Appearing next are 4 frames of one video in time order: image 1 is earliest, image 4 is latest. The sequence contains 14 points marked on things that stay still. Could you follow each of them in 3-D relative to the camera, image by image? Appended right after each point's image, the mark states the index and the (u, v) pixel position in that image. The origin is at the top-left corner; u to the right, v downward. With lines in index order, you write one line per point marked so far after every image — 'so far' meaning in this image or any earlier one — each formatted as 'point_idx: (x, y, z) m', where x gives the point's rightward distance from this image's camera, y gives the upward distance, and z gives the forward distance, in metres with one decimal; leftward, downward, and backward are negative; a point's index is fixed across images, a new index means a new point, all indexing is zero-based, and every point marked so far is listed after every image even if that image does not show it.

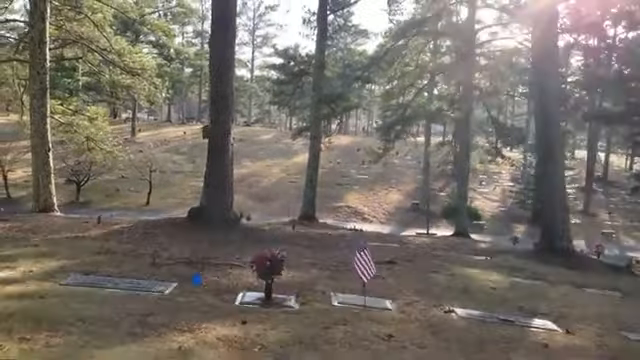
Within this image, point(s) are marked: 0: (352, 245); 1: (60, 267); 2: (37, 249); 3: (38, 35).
0: (+0.5, -1.0, +8.7) m
1: (-2.4, -0.8, +5.0) m
2: (-3.1, -0.7, +6.0) m
3: (-5.8, +2.9, +11.3) m
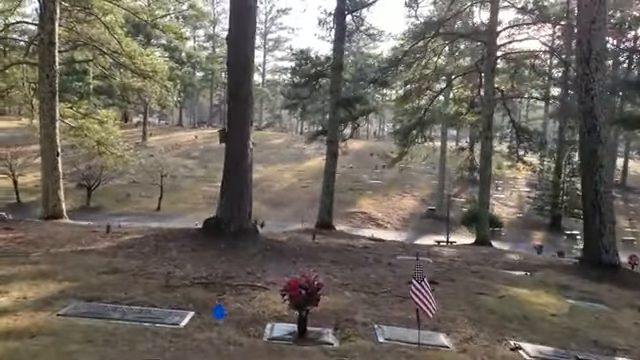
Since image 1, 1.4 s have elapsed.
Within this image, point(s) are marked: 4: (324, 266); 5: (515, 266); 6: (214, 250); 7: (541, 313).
0: (+0.9, -1.1, +7.9) m
1: (-2.0, -0.9, +4.3) m
2: (-2.7, -0.8, +5.3) m
3: (-5.4, +2.7, +10.7) m
4: (0.0, -1.0, +6.6) m
5: (+3.4, -1.5, +9.6) m
6: (-1.3, -0.9, +6.8) m
7: (+2.1, -1.3, +5.2) m
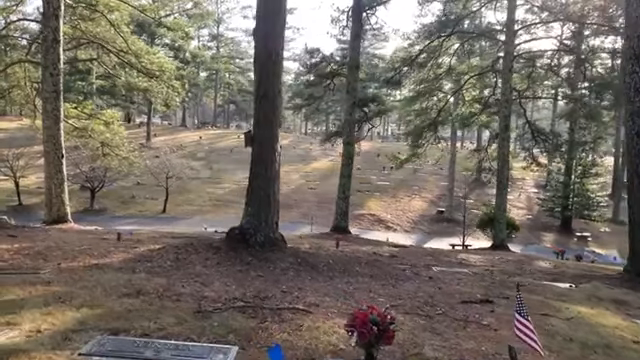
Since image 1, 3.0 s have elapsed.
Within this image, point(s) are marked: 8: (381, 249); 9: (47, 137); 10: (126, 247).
0: (+1.3, -1.2, +7.3) m
1: (-1.6, -1.0, +3.7) m
2: (-2.3, -0.9, +4.7) m
3: (-5.0, +2.6, +10.1) m
4: (+0.5, -1.1, +6.0) m
5: (+3.8, -1.5, +9.0) m
6: (-0.9, -1.0, +6.2) m
7: (+2.5, -1.3, +4.6) m
8: (+1.2, -1.4, +11.0) m
9: (-5.1, +0.8, +10.2) m
10: (-2.7, -0.9, +7.8) m
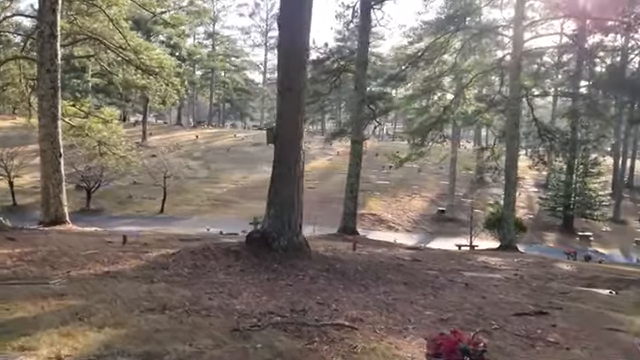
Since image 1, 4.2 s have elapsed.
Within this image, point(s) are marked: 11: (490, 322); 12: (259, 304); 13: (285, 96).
0: (+1.6, -1.2, +6.8) m
1: (-1.3, -1.0, +3.2) m
2: (-2.0, -0.9, +4.2) m
3: (-4.7, +2.6, +9.5) m
4: (+0.8, -1.1, +5.5) m
5: (+4.1, -1.5, +8.5) m
6: (-0.6, -1.0, +5.7) m
7: (+2.9, -1.3, +4.2) m
8: (+1.5, -1.4, +10.5) m
9: (-4.8, +0.8, +9.7) m
10: (-2.4, -0.9, +7.2) m
11: (+1.4, -1.2, +4.6) m
12: (-0.5, -1.0, +4.6) m
13: (-0.4, +1.0, +6.3) m
